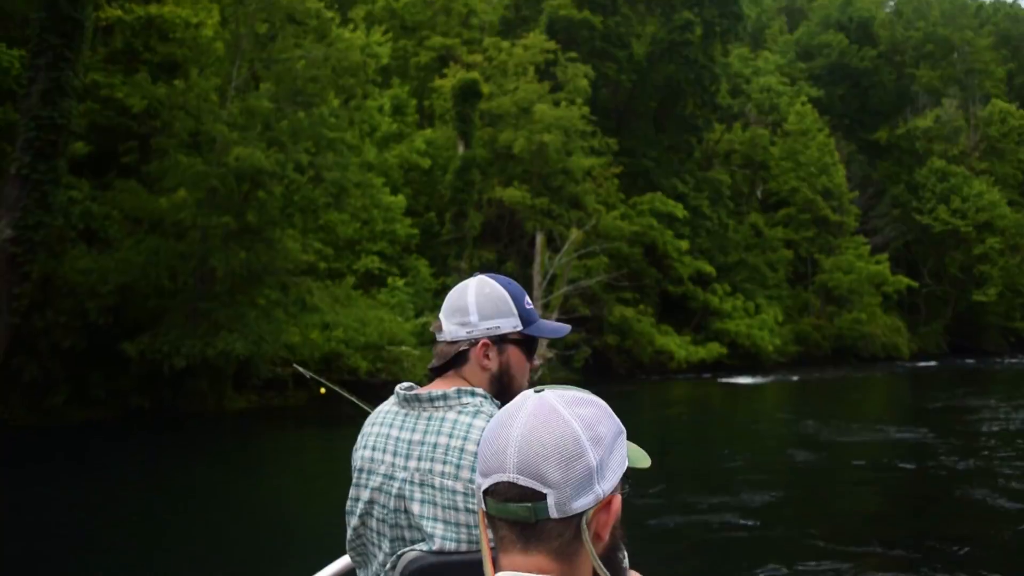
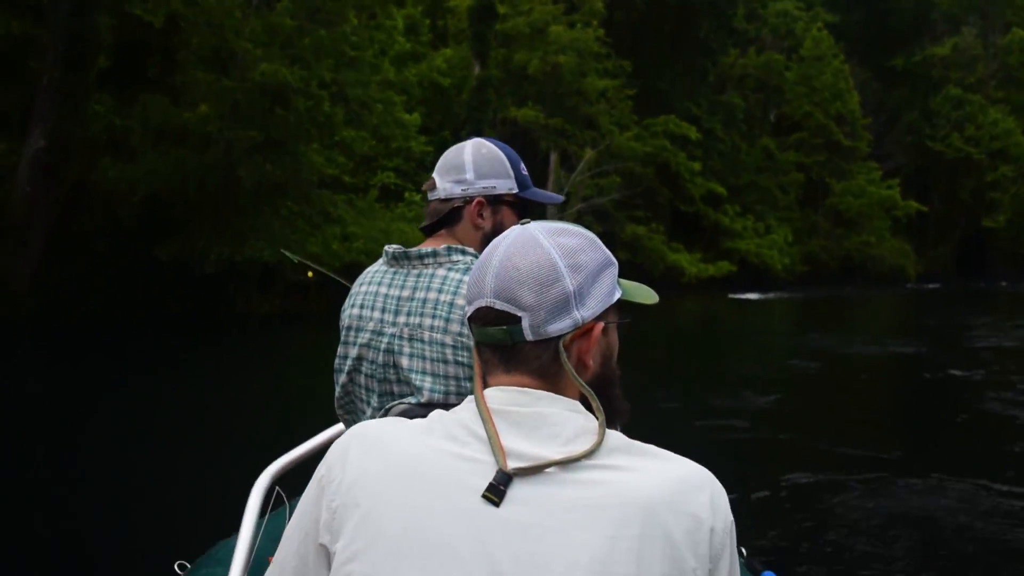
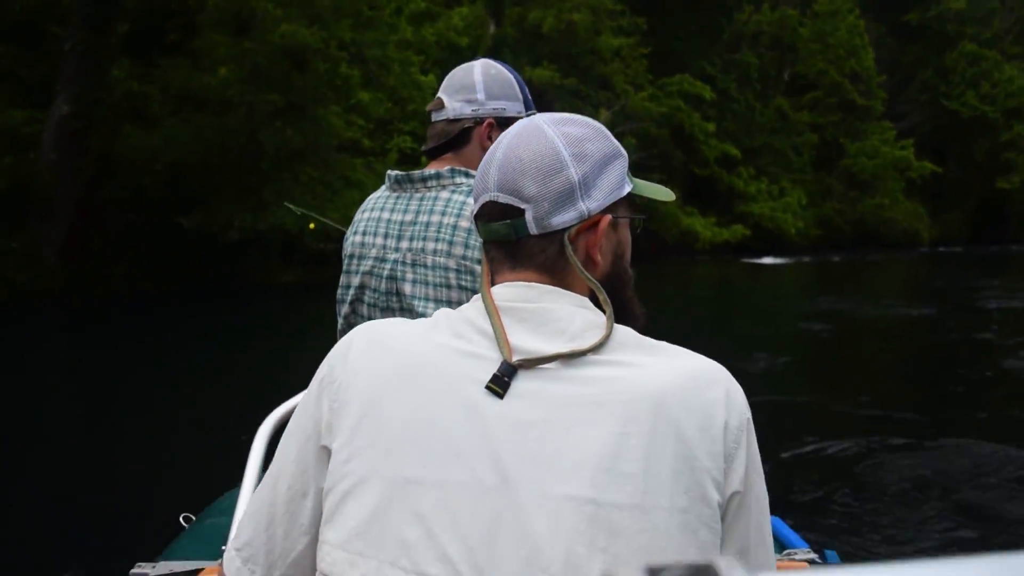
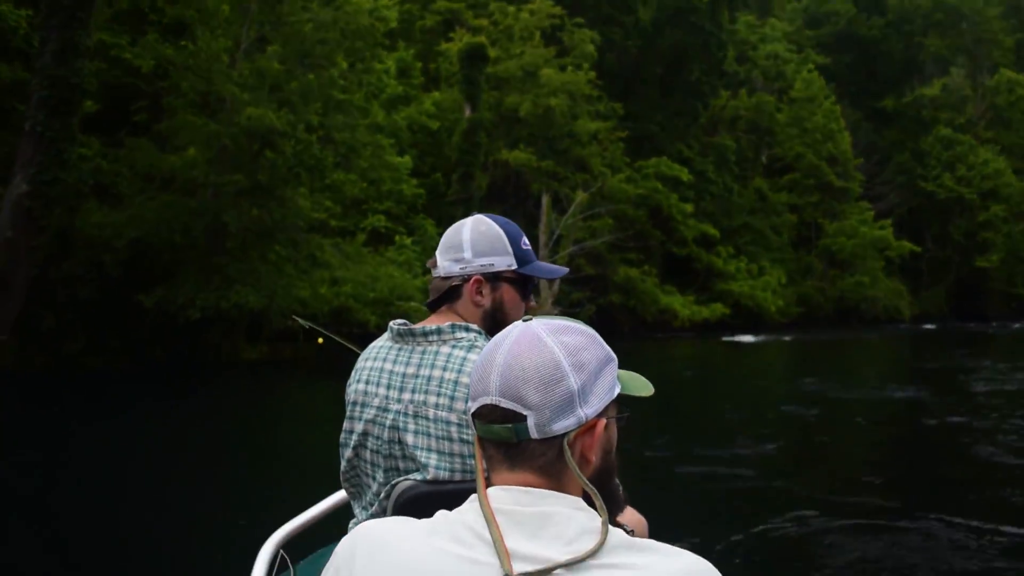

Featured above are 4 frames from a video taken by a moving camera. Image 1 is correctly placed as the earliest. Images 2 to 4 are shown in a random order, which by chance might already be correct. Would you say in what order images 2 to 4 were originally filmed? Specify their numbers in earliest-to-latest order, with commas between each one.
4, 2, 3
